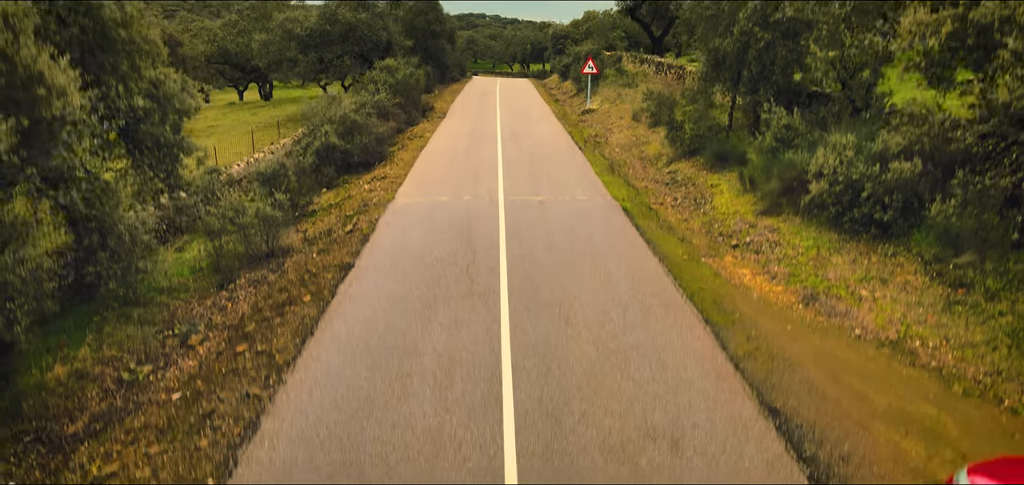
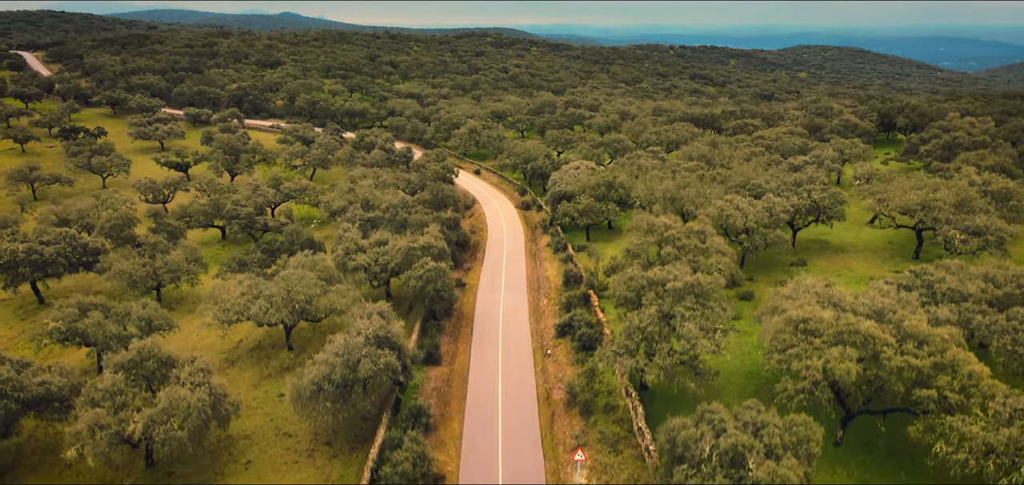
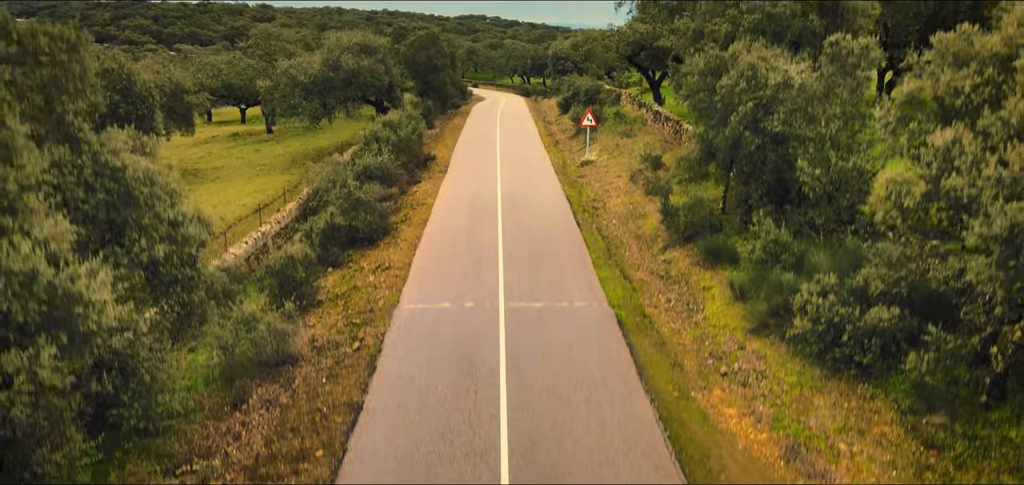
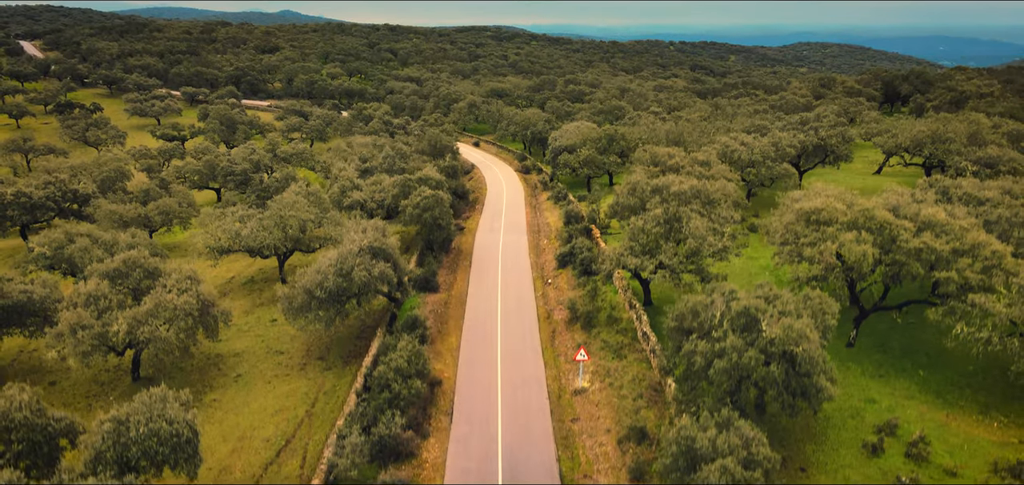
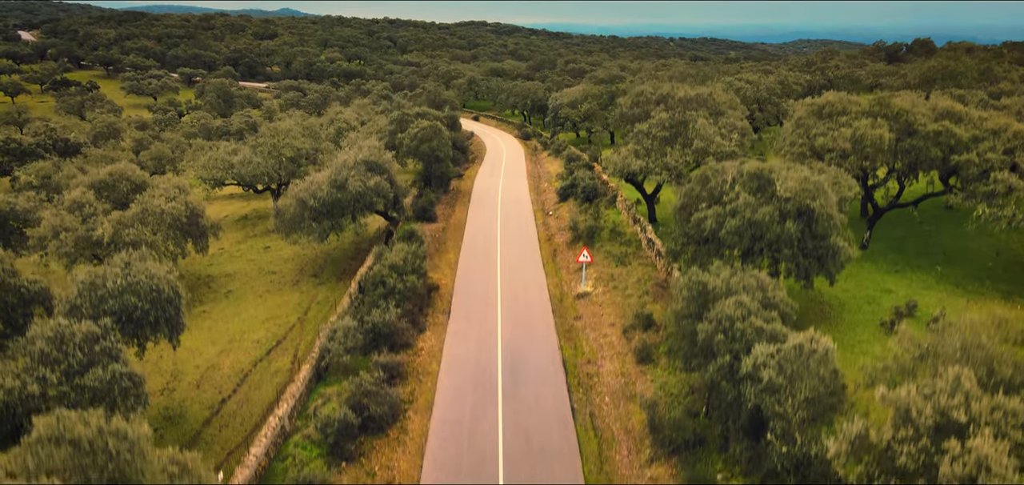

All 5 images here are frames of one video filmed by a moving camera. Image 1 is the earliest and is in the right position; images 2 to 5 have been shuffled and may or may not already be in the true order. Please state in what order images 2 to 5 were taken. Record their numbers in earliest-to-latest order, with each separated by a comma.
3, 5, 4, 2
